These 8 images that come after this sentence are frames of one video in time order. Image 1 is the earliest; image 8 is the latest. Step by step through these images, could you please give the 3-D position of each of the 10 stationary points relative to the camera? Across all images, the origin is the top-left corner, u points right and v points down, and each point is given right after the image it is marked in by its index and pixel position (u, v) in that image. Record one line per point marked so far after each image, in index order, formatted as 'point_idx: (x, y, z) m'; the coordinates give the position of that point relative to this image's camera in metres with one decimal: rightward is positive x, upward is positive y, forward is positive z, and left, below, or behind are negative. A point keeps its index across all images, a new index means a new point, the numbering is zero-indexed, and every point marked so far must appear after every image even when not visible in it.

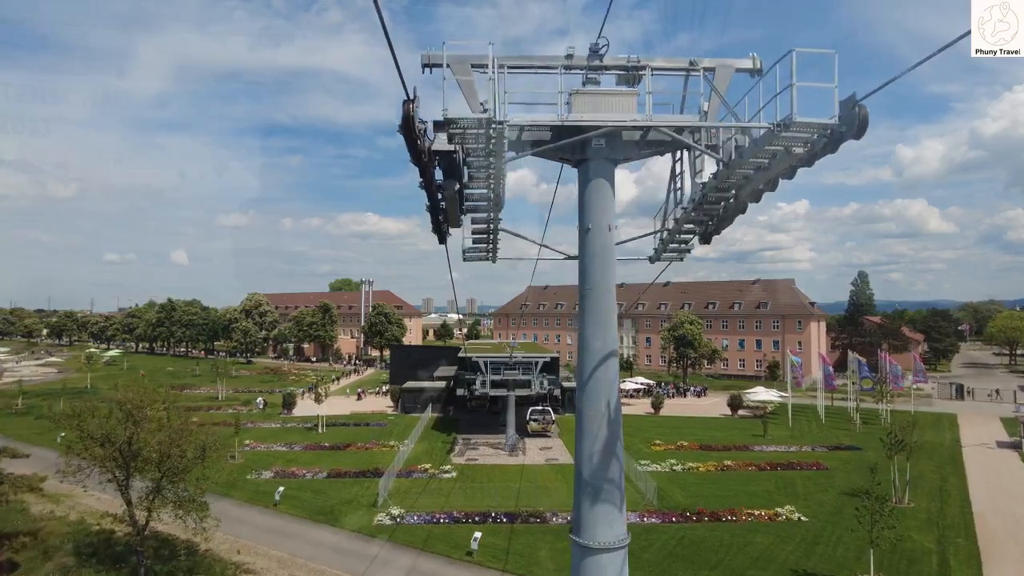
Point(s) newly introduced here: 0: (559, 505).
0: (+1.4, -6.2, +19.3) m
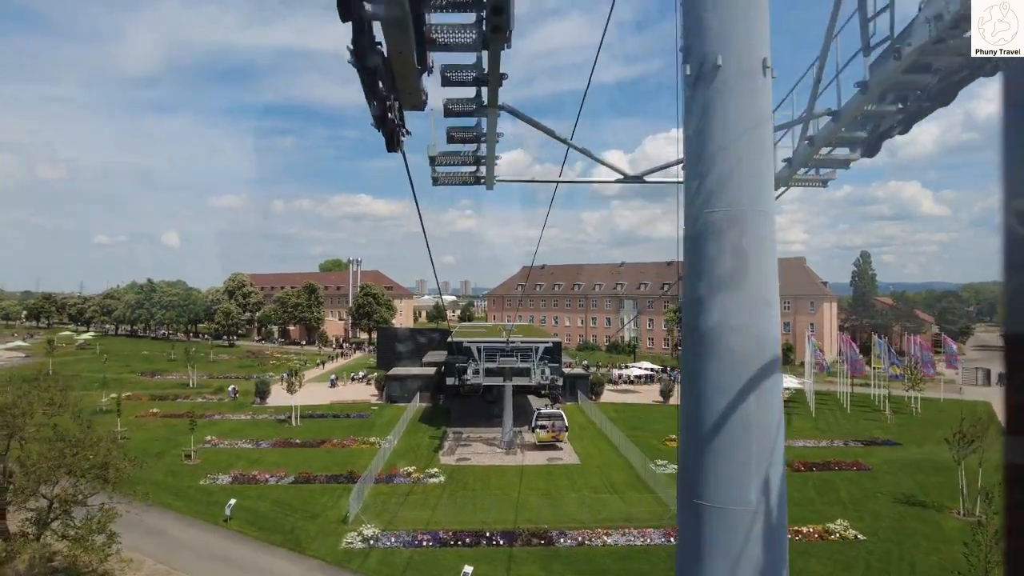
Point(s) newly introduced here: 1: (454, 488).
0: (+1.3, -5.5, +16.2) m
1: (-1.5, -5.6, +18.7) m
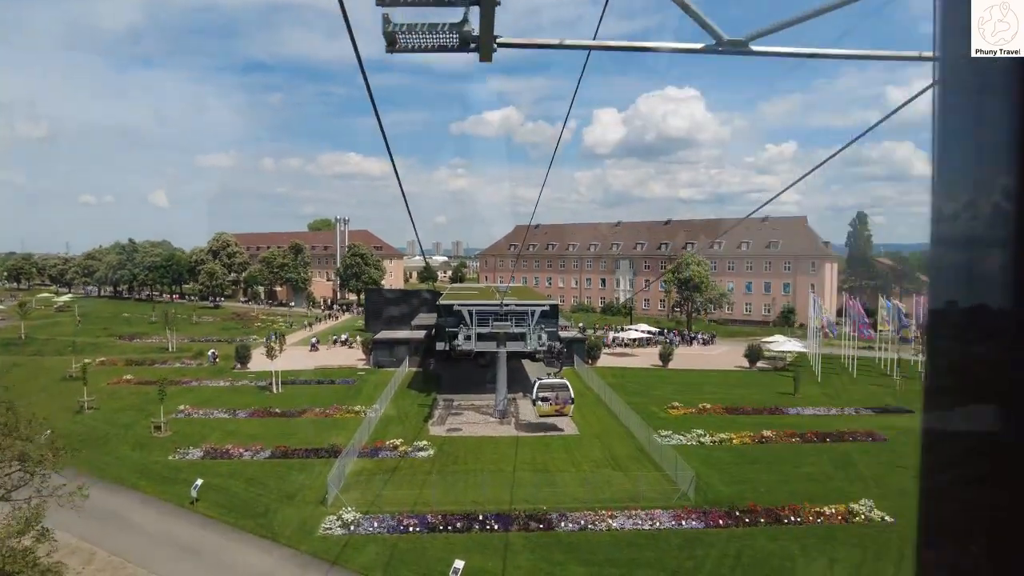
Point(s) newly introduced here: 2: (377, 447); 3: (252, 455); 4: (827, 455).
0: (+1.2, -4.6, +14.8) m
1: (-1.7, -4.5, +17.3) m
2: (-3.7, -4.4, +18.4) m
3: (-6.9, -4.4, +17.9) m
4: (+8.6, -4.6, +18.4) m
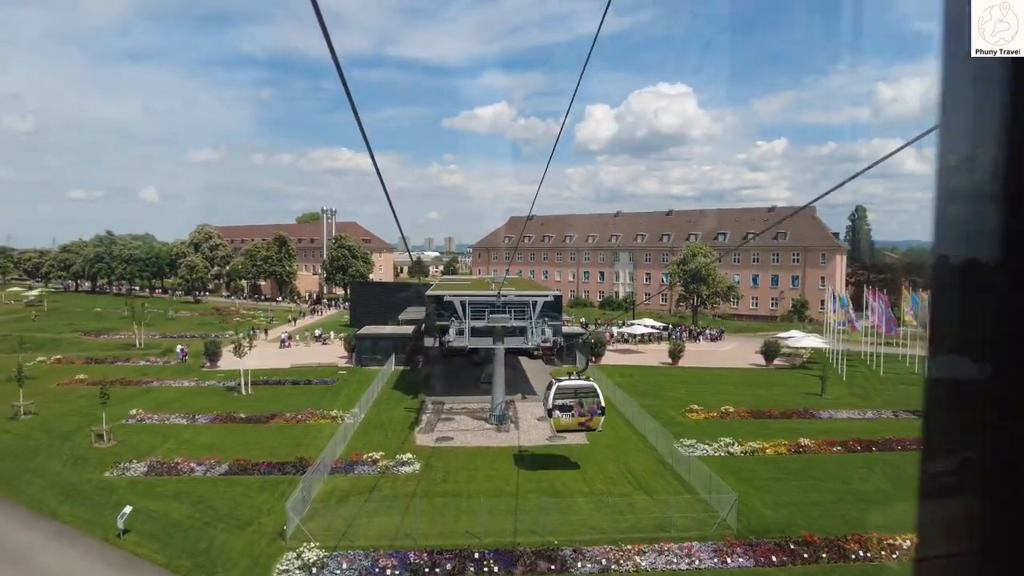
0: (+1.3, -4.3, +12.1) m
1: (-1.7, -4.2, +14.6) m
2: (-3.7, -4.0, +15.7) m
3: (-6.9, -4.1, +15.1) m
4: (+8.6, -4.2, +15.8) m
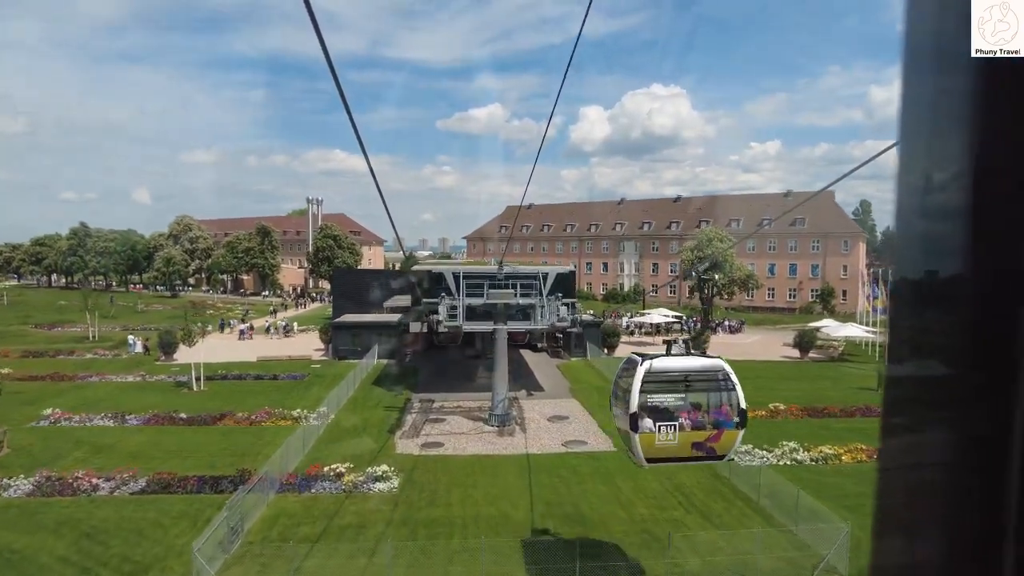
0: (+1.4, -3.5, +8.4) m
1: (-1.5, -3.5, +10.9) m
2: (-3.5, -3.3, +11.9) m
3: (-6.7, -3.4, +11.3) m
4: (+8.8, -3.5, +12.2) m
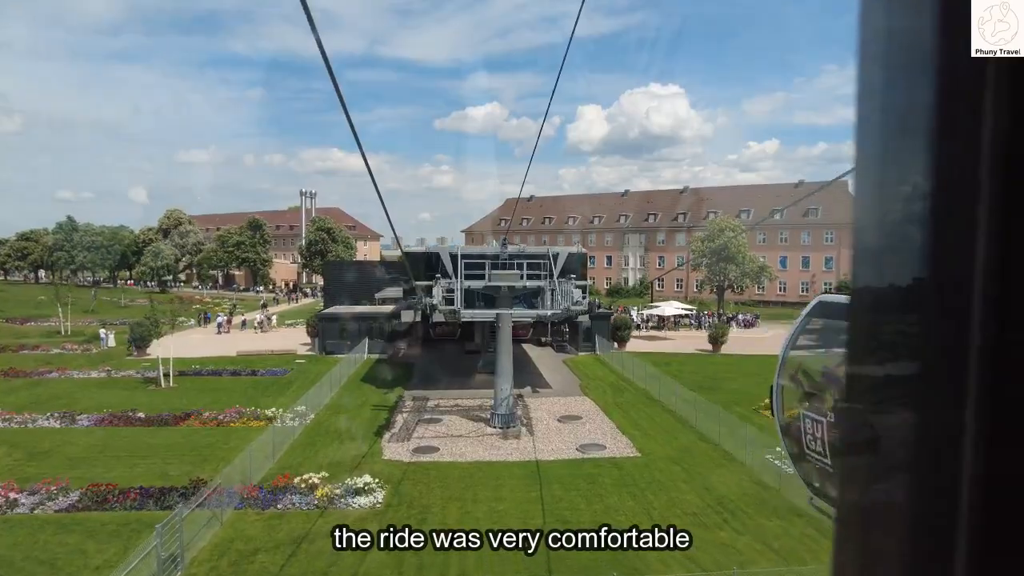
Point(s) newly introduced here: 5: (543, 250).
0: (+1.6, -3.2, +6.5) m
1: (-1.4, -3.1, +8.9) m
2: (-3.4, -2.9, +9.9) m
3: (-6.6, -3.0, +9.3) m
4: (+8.9, -3.1, +10.3) m
5: (+0.6, +0.8, +14.7) m
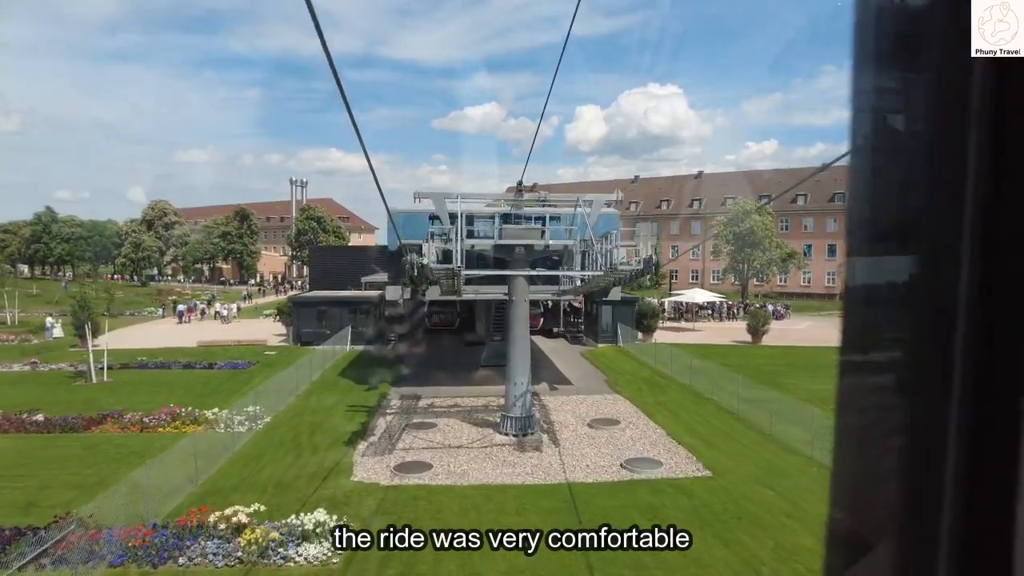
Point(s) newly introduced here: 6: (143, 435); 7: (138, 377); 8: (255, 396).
0: (+1.8, -2.6, +3.2) m
1: (-1.1, -2.5, +5.6) m
2: (-3.2, -2.4, +6.6) m
3: (-6.4, -2.4, +6.0) m
4: (+9.2, -2.6, +7.0) m
5: (+0.9, +1.4, +11.4) m
6: (-5.5, -2.2, +10.2) m
7: (-8.2, -1.9, +15.0) m
8: (-4.5, -2.0, +12.3) m
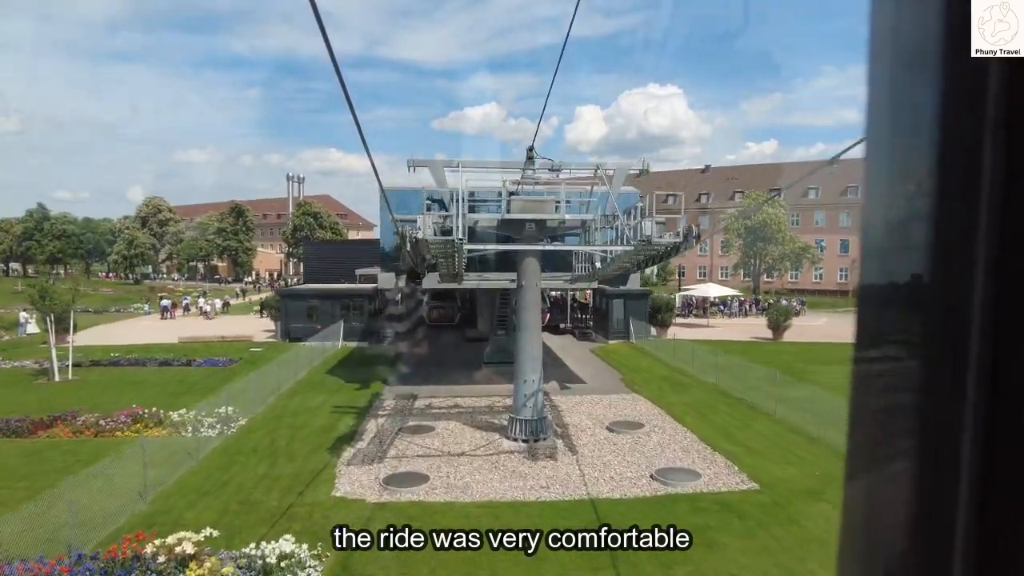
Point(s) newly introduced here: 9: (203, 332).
0: (+2.0, -2.4, +1.9) m
1: (-1.0, -2.3, +4.3) m
2: (-3.0, -2.1, +5.3) m
3: (-6.2, -2.2, +4.7) m
4: (+9.3, -2.3, +5.7) m
5: (+1.0, +1.6, +10.1) m
6: (-5.4, -2.0, +8.9) m
7: (-8.1, -1.7, +13.6) m
8: (-4.4, -1.8, +10.9) m
9: (-8.8, -1.2, +19.3) m
